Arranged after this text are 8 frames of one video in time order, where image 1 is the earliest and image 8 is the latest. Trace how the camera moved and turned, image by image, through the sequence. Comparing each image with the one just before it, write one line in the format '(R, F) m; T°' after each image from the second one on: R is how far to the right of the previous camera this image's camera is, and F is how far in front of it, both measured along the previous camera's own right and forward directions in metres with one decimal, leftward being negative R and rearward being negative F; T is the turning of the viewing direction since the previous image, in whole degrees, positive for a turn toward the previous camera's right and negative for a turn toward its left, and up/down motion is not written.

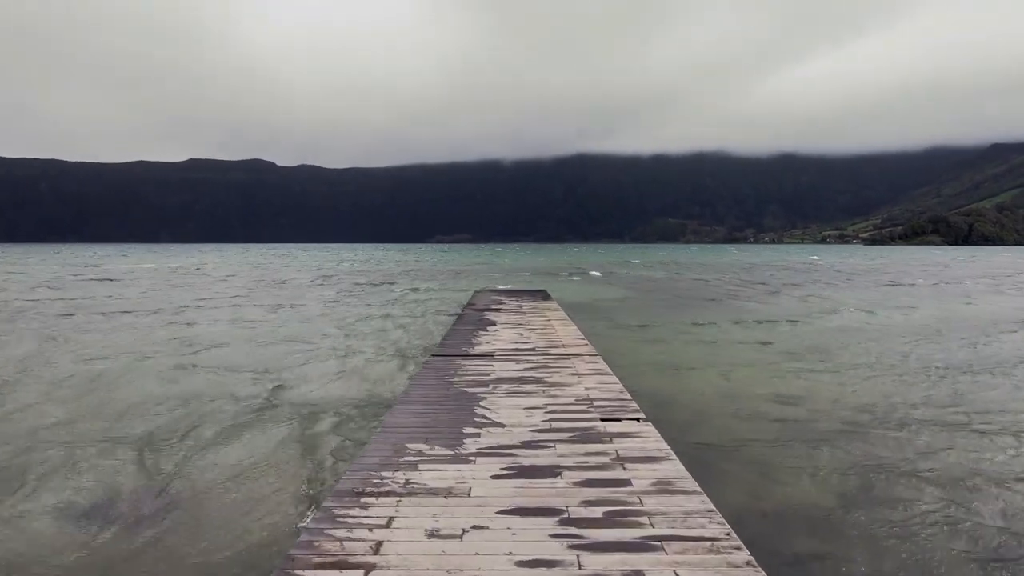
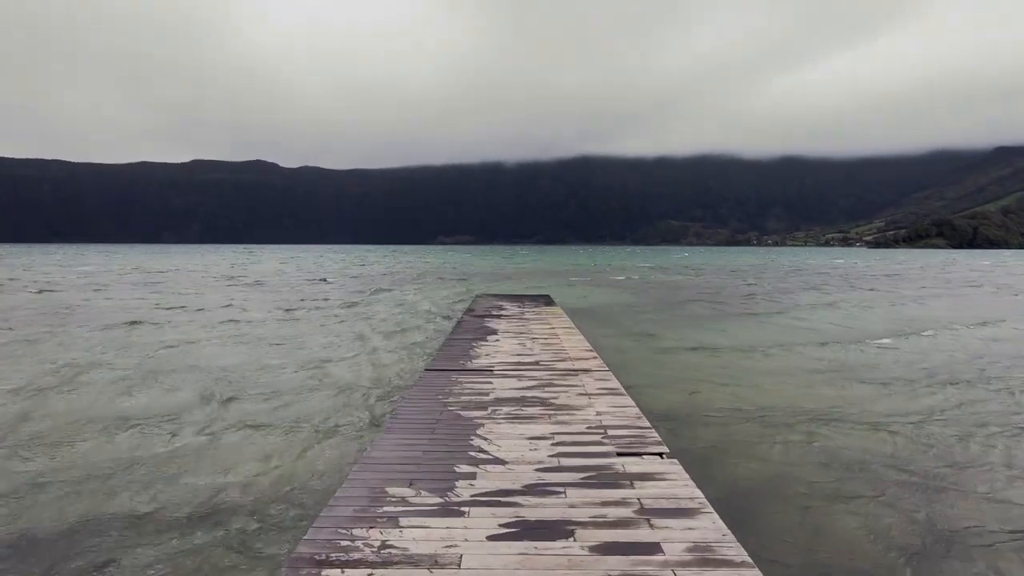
(0.0, +1.0) m; 0°
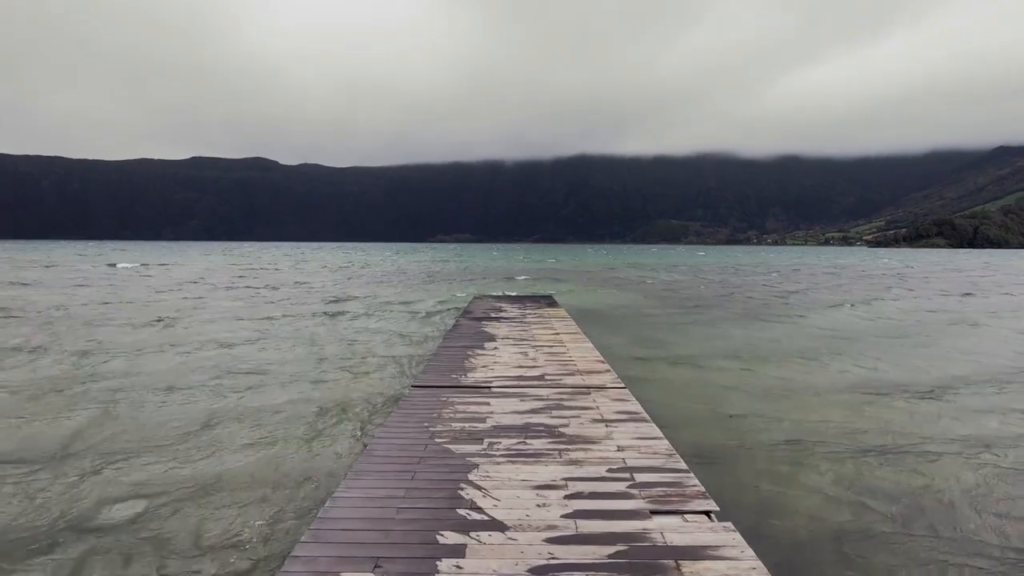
(0.0, +1.4) m; 0°
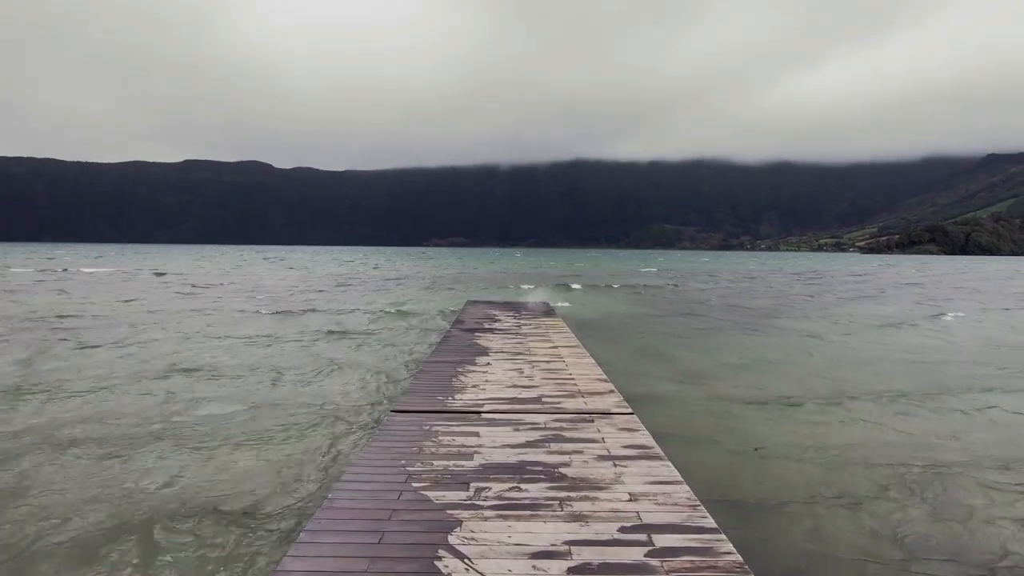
(0.0, +1.0) m; +1°
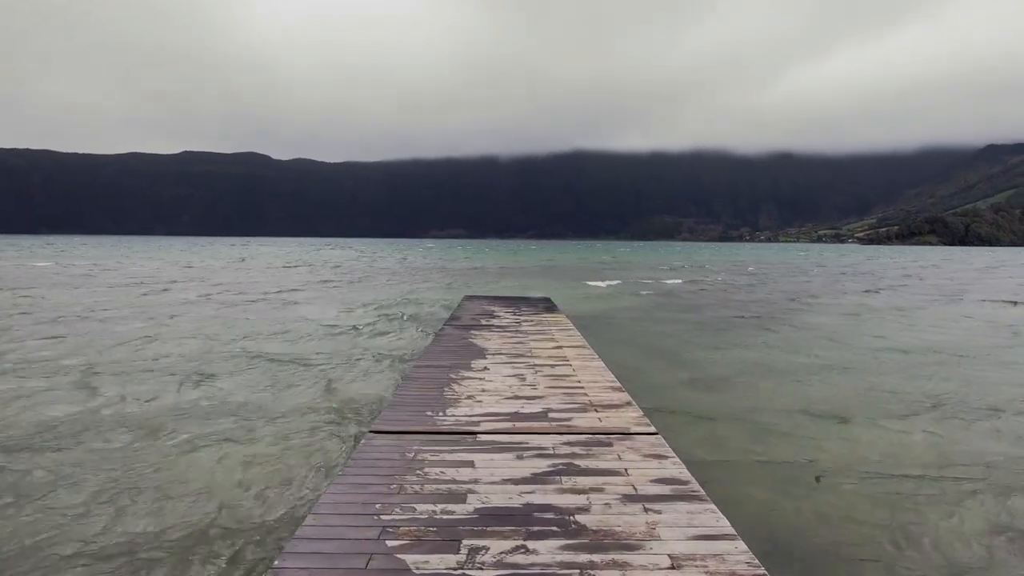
(0.0, +1.2) m; 0°
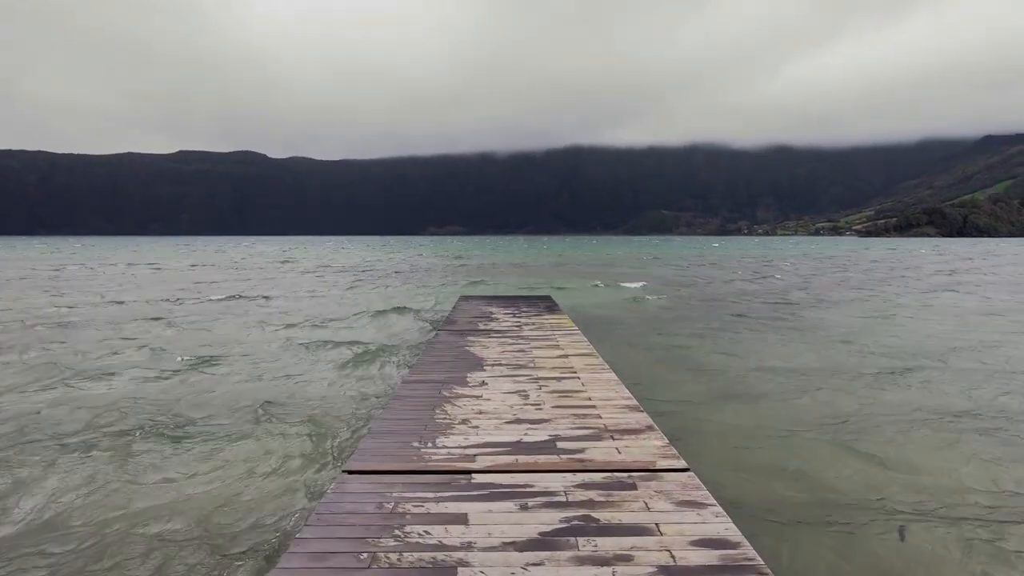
(0.0, +1.1) m; 0°
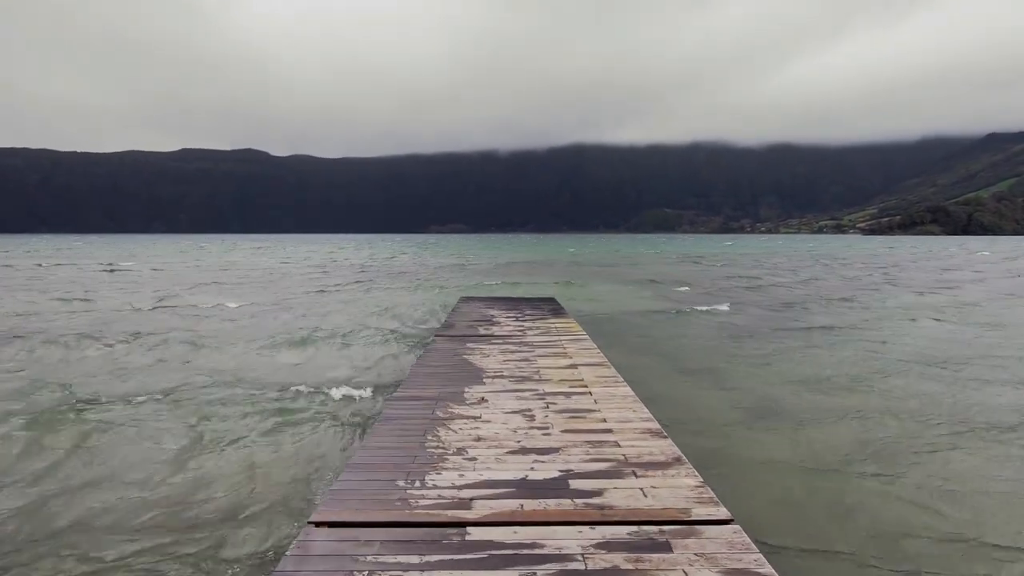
(0.0, +1.0) m; 0°
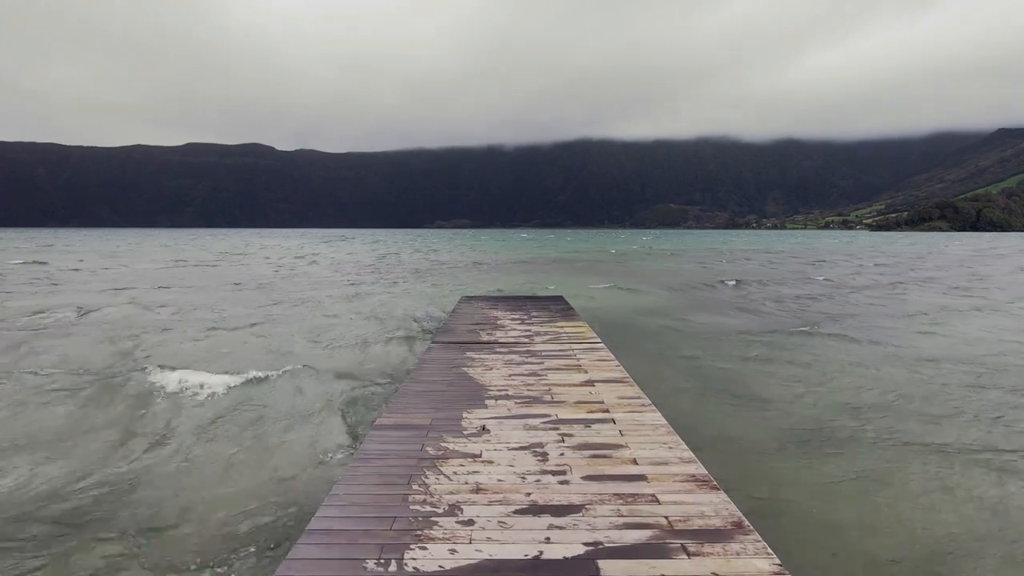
(0.0, +1.3) m; 0°
